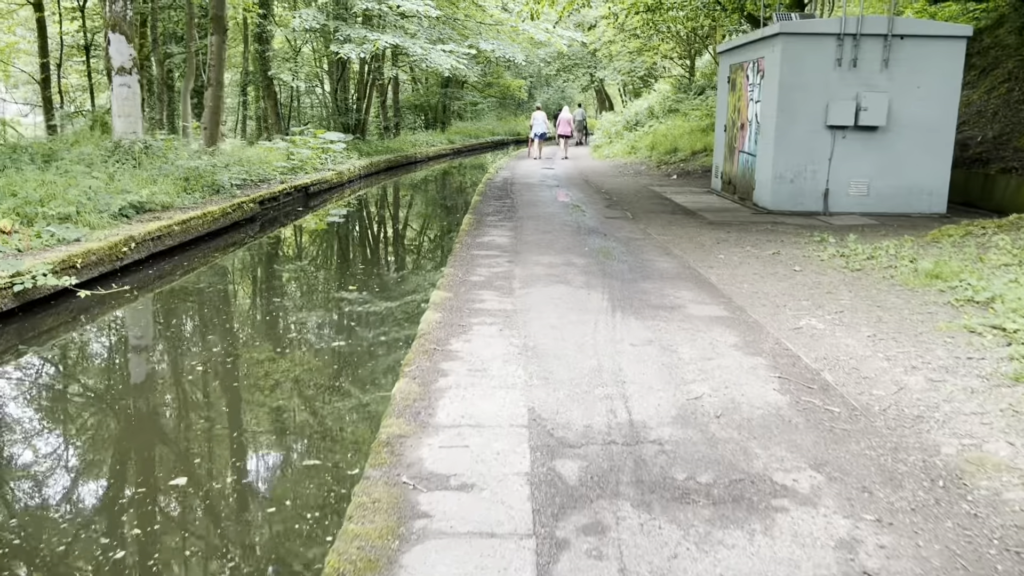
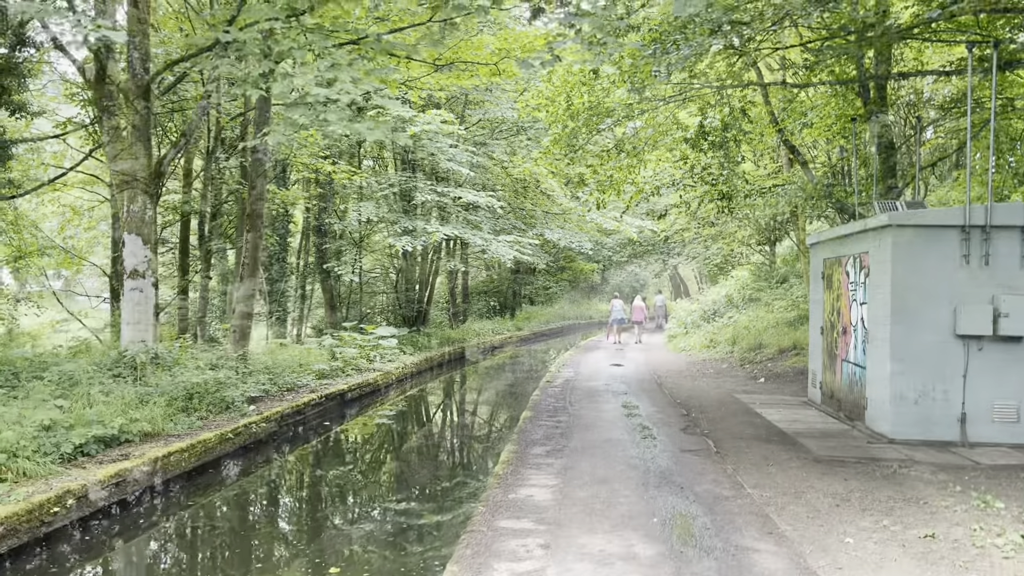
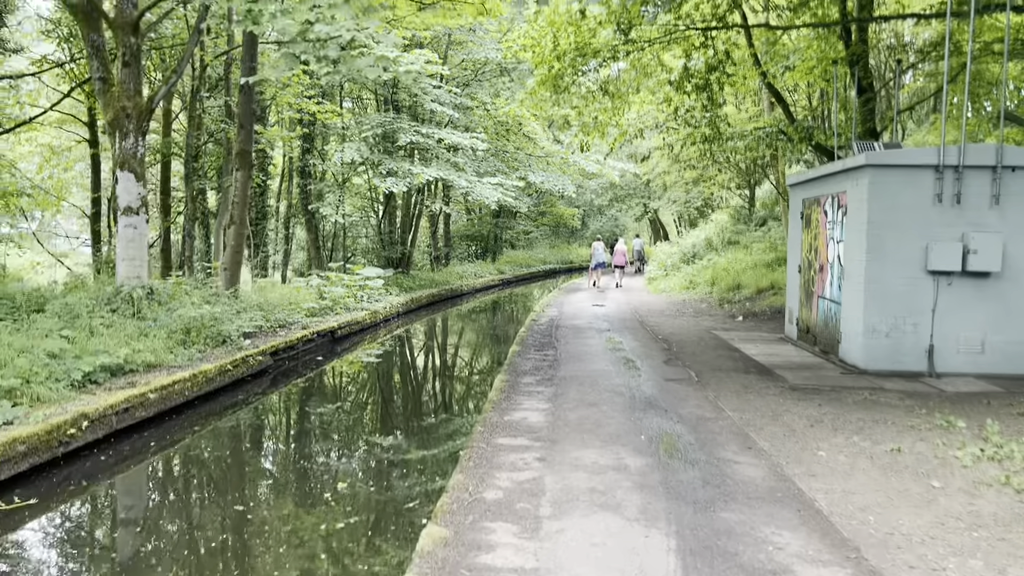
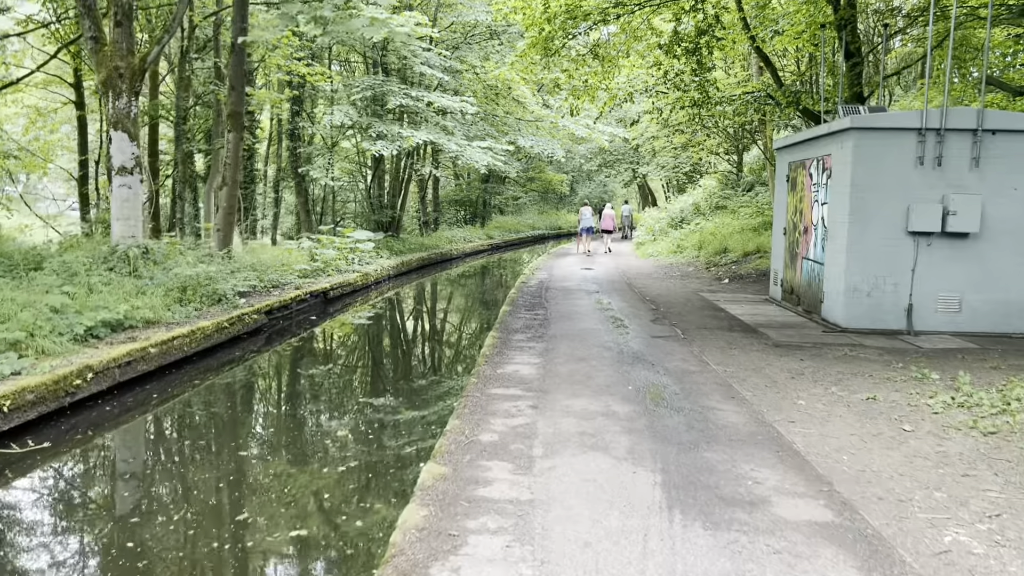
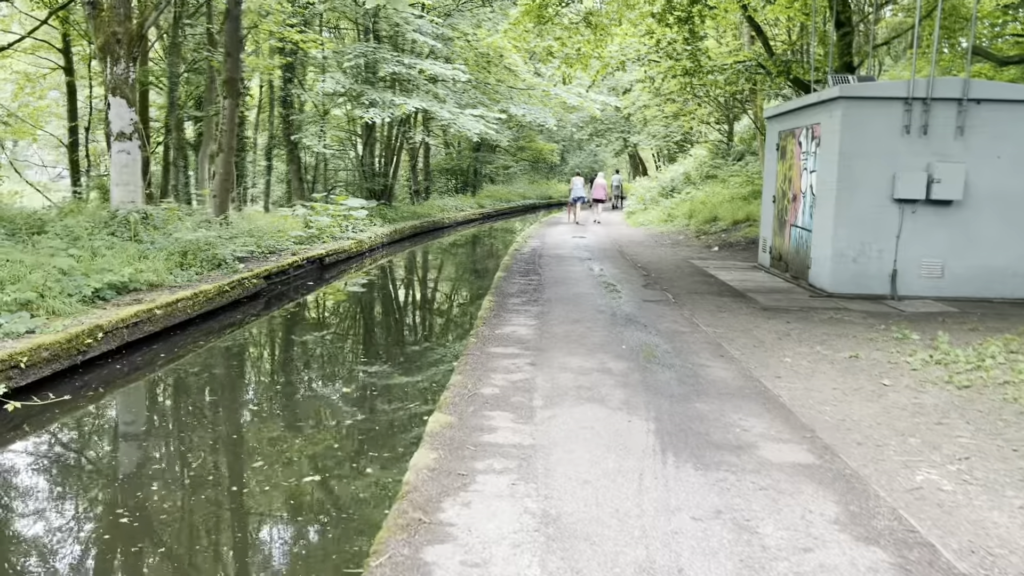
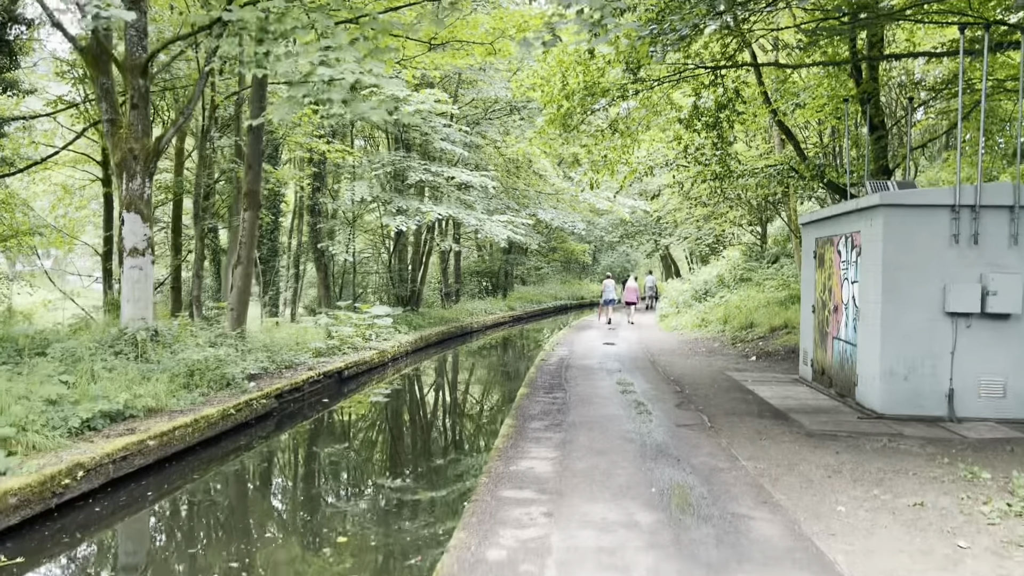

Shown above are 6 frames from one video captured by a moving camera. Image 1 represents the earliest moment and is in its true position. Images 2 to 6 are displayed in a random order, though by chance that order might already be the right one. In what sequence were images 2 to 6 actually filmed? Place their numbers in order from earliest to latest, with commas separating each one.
5, 4, 3, 6, 2
